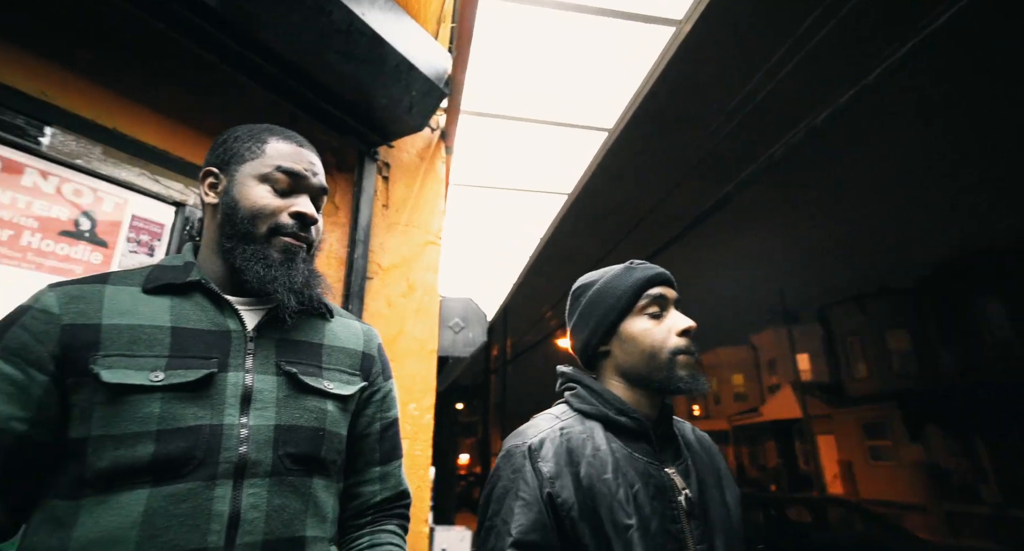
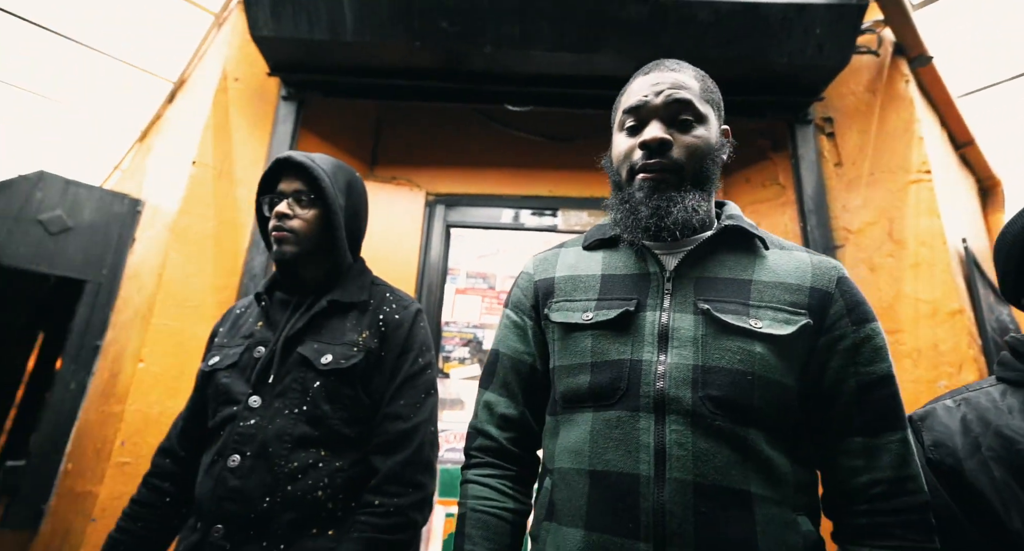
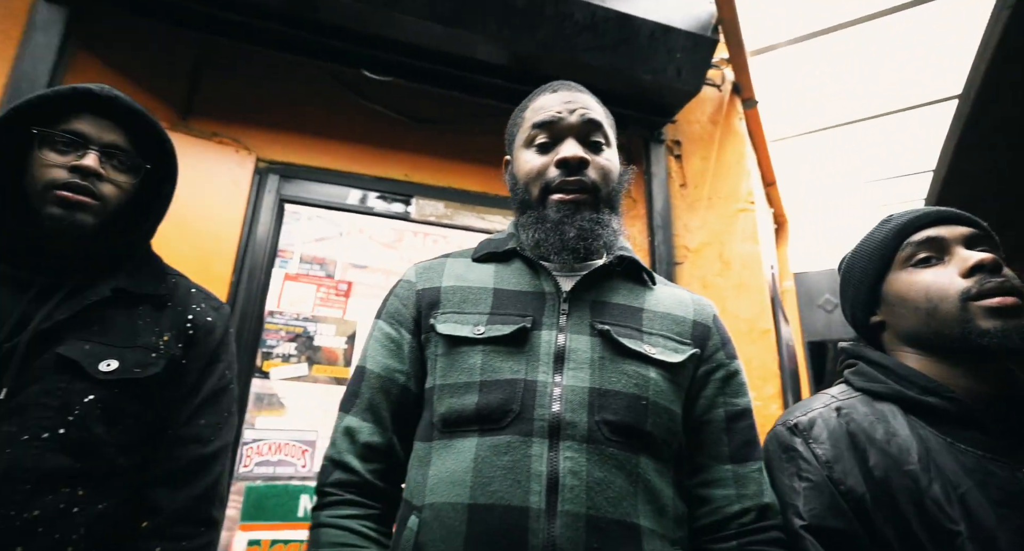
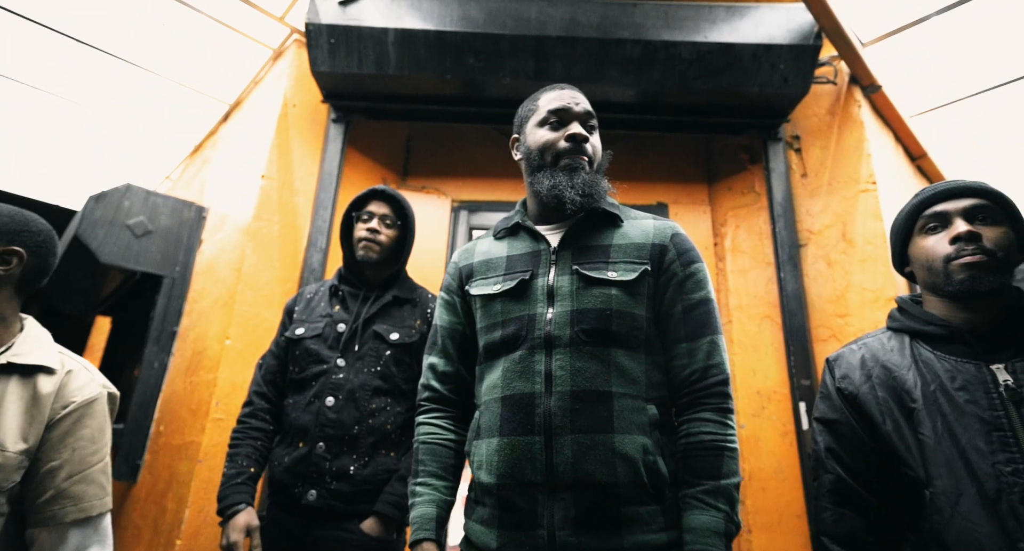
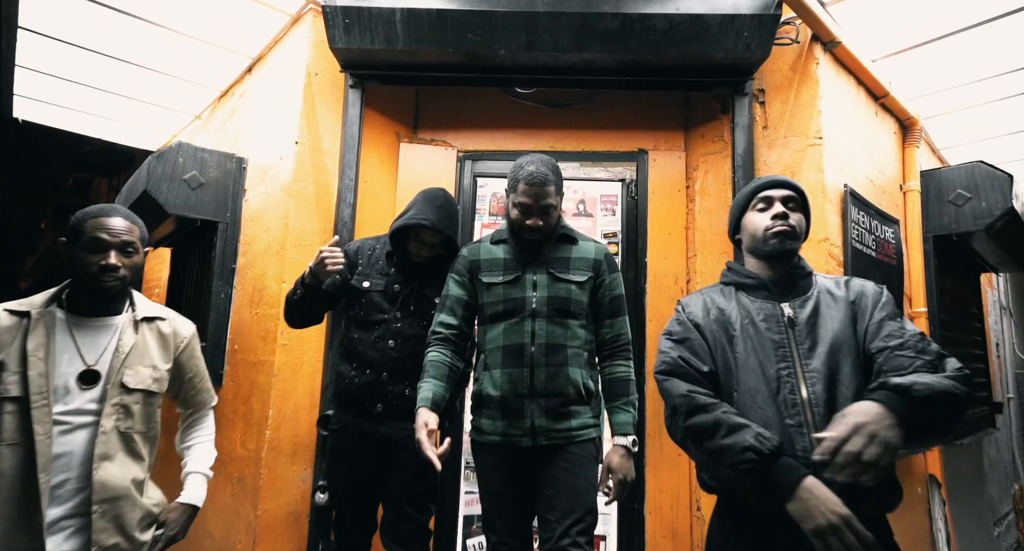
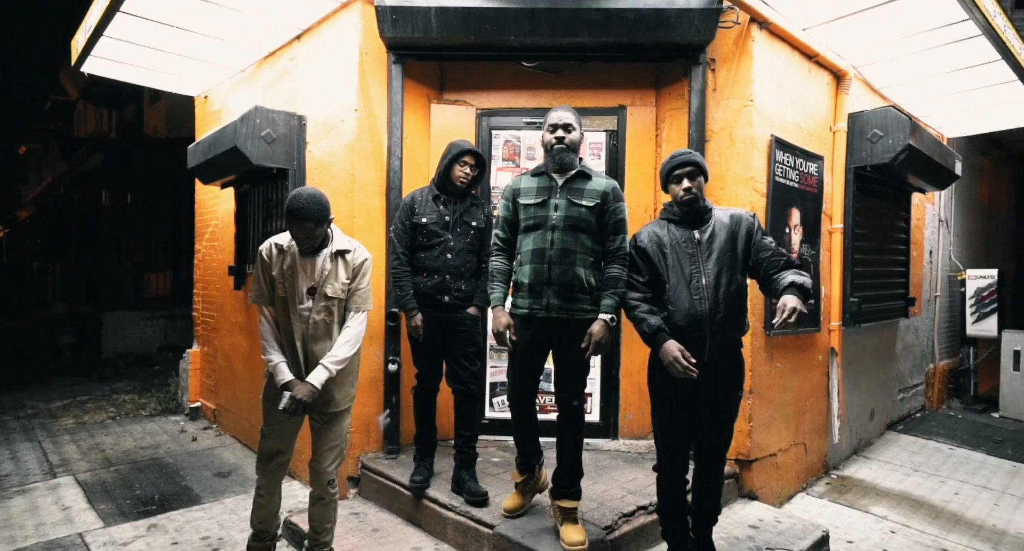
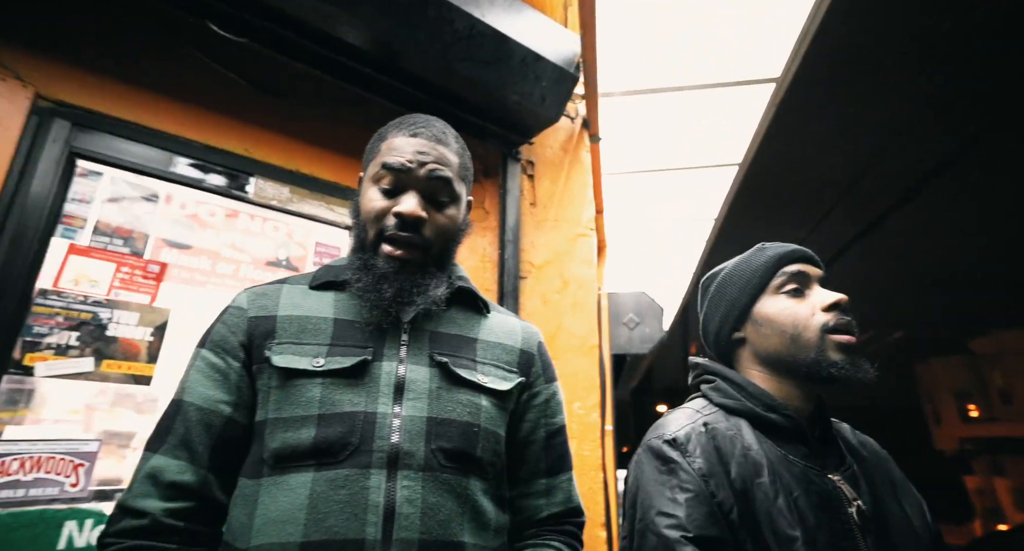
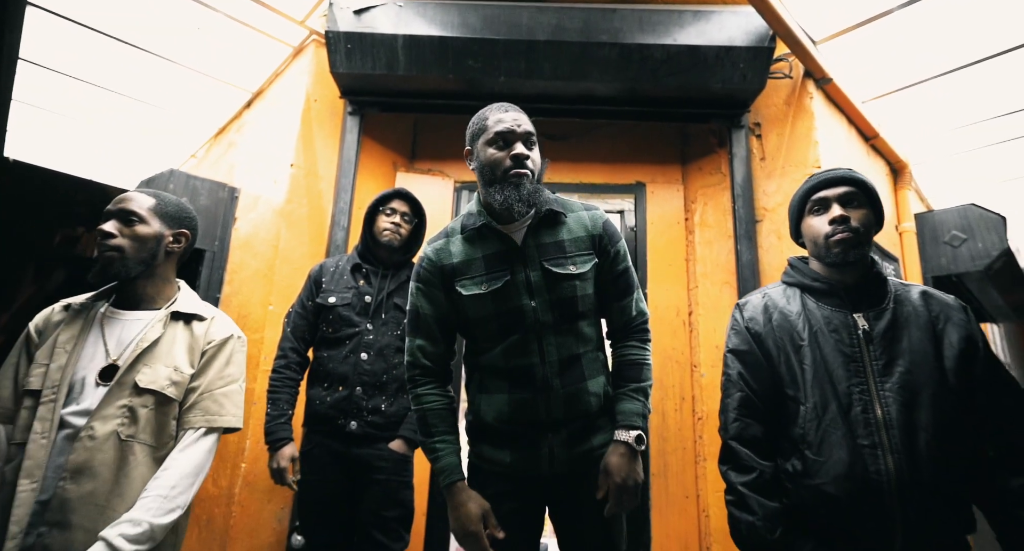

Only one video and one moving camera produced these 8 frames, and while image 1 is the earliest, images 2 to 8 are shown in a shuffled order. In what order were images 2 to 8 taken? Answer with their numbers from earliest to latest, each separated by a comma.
7, 3, 2, 4, 8, 6, 5
